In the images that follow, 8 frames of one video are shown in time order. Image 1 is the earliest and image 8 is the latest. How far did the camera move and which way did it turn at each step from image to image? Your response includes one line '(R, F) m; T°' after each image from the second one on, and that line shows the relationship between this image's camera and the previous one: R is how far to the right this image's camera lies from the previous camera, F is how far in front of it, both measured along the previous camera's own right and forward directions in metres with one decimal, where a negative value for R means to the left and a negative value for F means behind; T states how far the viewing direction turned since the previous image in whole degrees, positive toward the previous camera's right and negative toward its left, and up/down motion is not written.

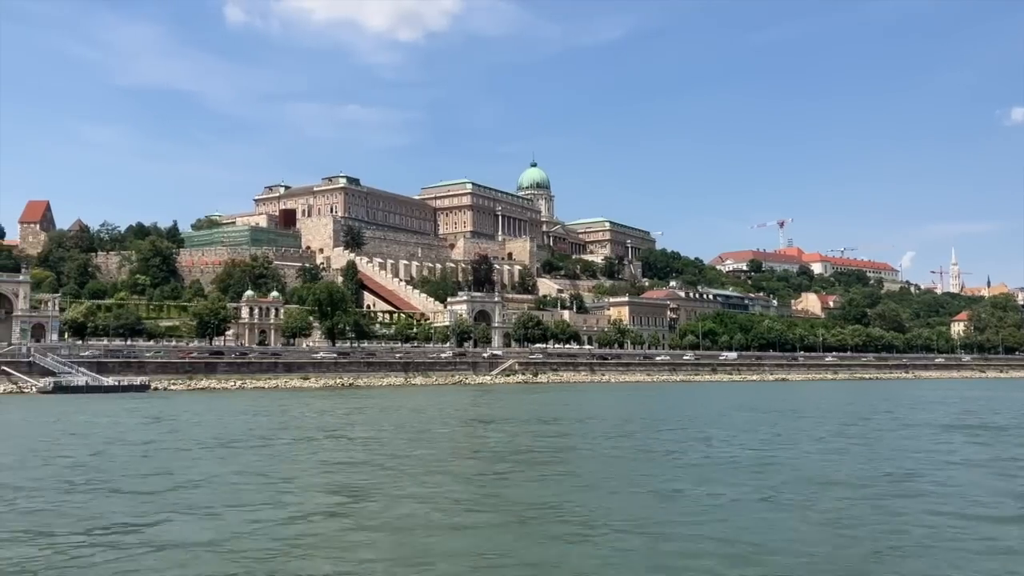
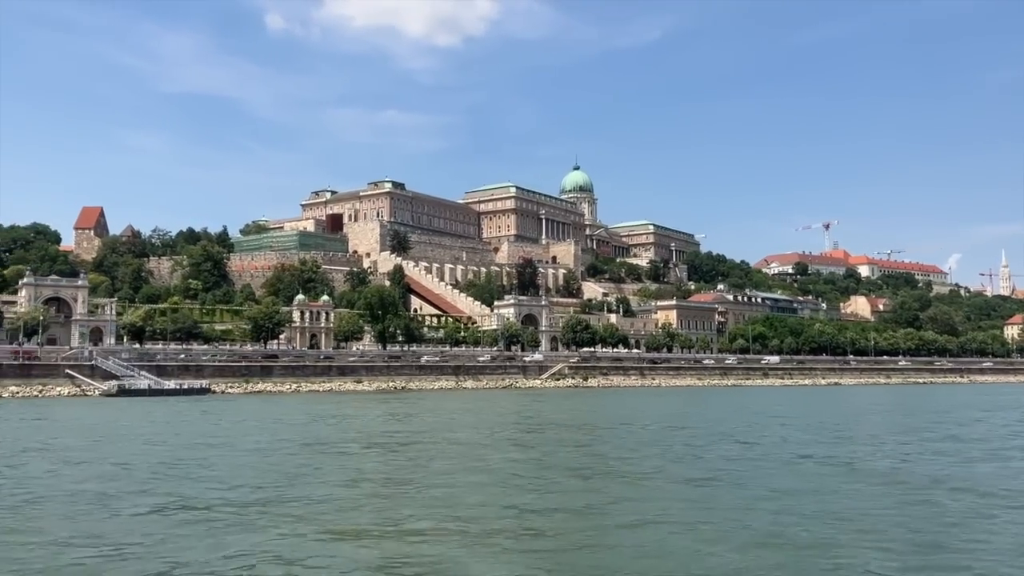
(-0.9, +0.2) m; -2°
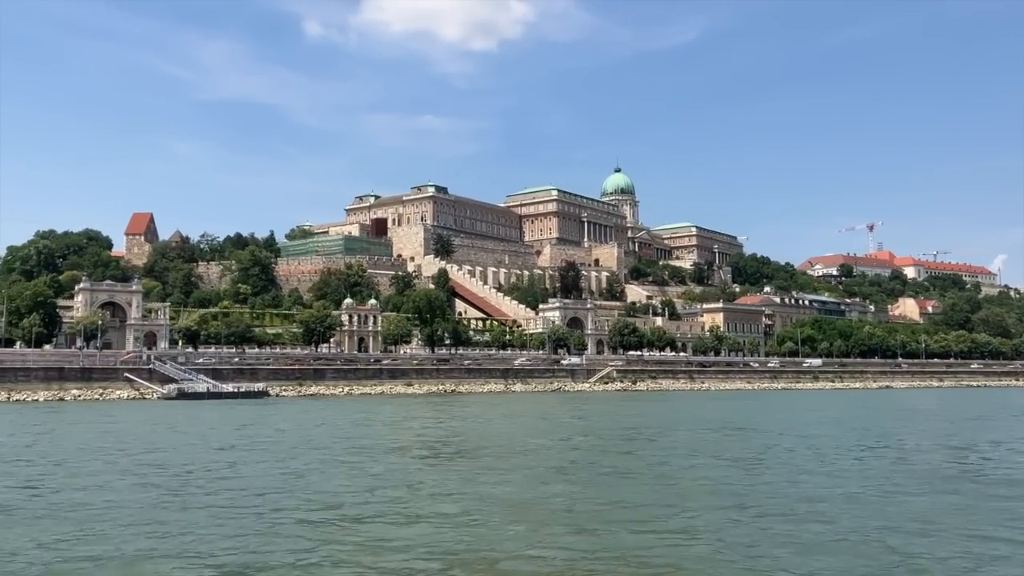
(-0.9, +0.1) m; -2°
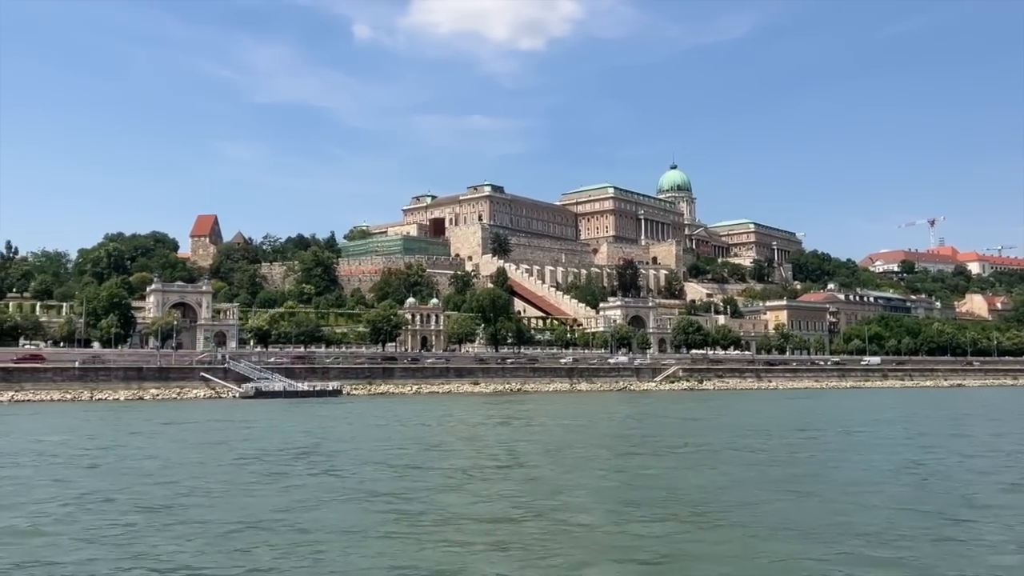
(-1.2, +0.2) m; -3°
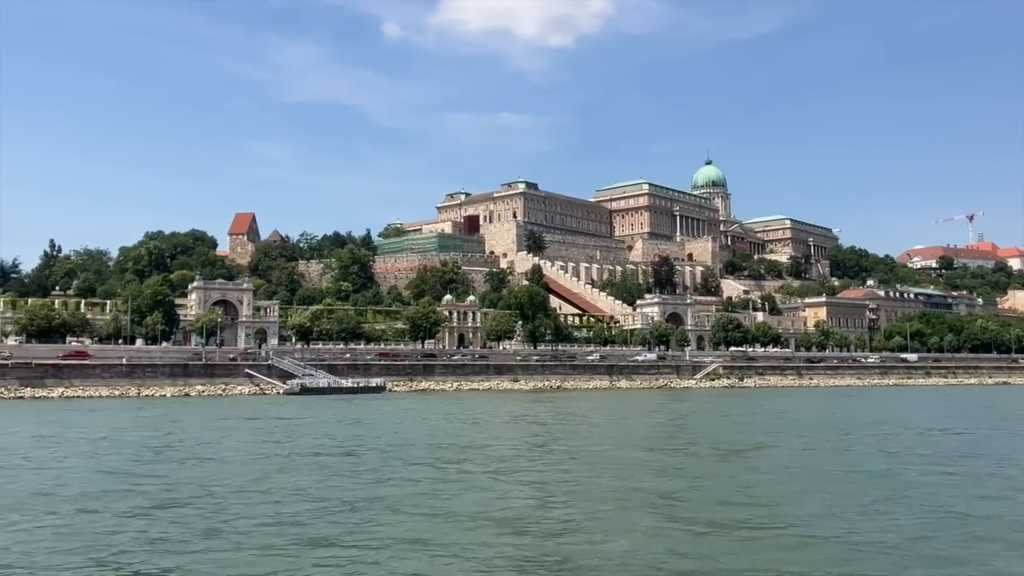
(-0.7, +0.1) m; -2°
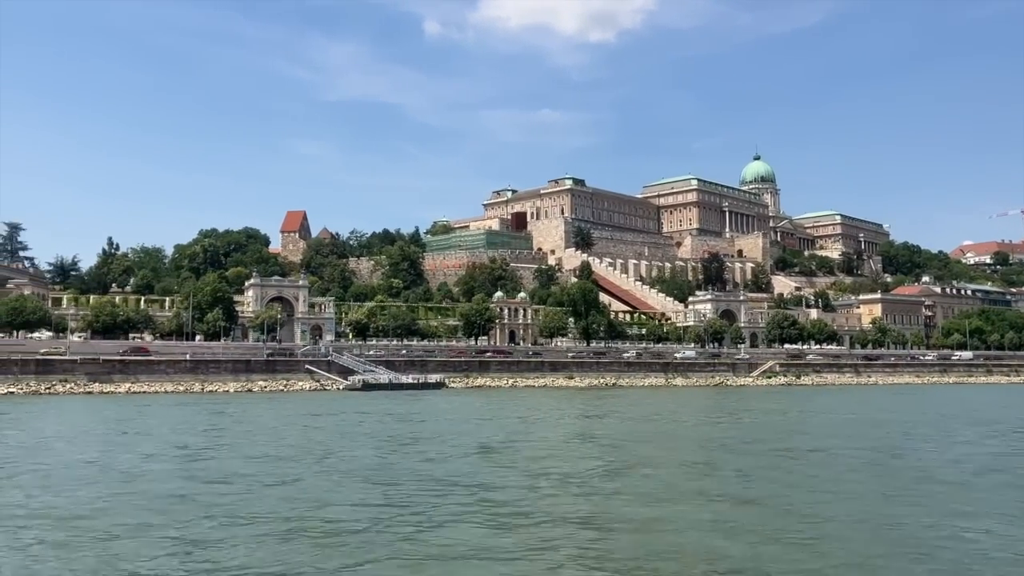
(-1.0, +0.1) m; -2°
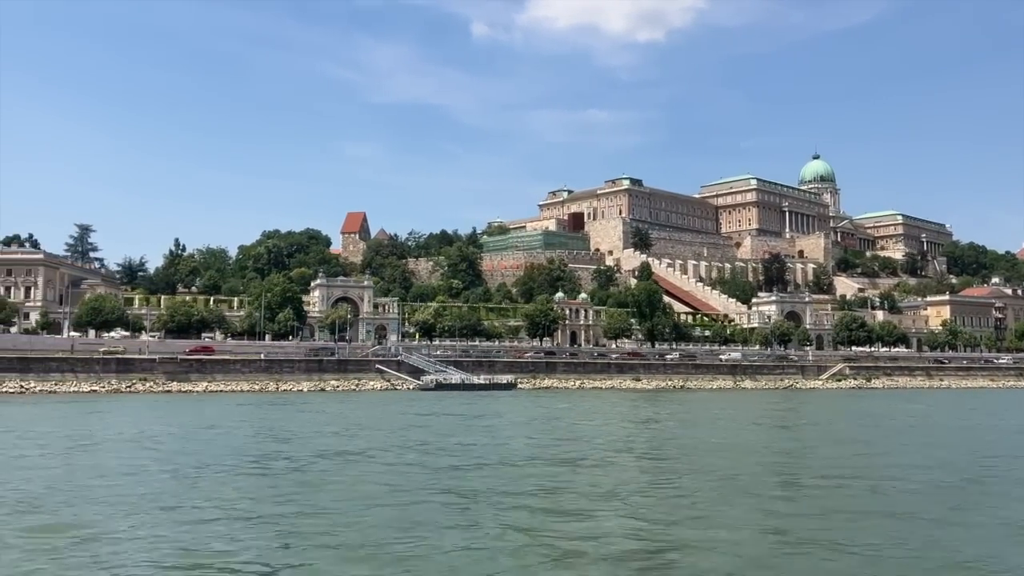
(-1.3, +0.1) m; -3°
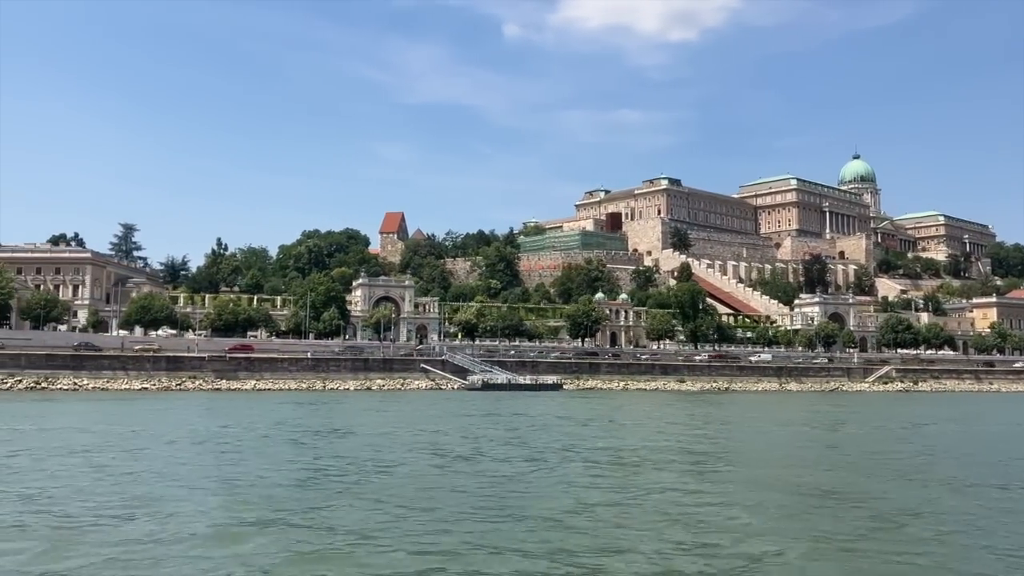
(-0.8, +0.1) m; -2°
